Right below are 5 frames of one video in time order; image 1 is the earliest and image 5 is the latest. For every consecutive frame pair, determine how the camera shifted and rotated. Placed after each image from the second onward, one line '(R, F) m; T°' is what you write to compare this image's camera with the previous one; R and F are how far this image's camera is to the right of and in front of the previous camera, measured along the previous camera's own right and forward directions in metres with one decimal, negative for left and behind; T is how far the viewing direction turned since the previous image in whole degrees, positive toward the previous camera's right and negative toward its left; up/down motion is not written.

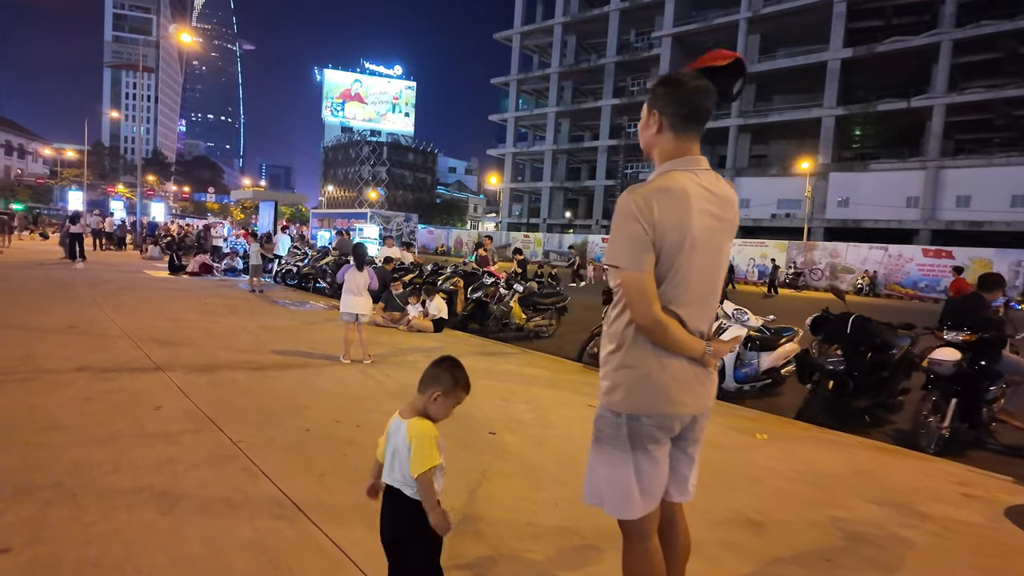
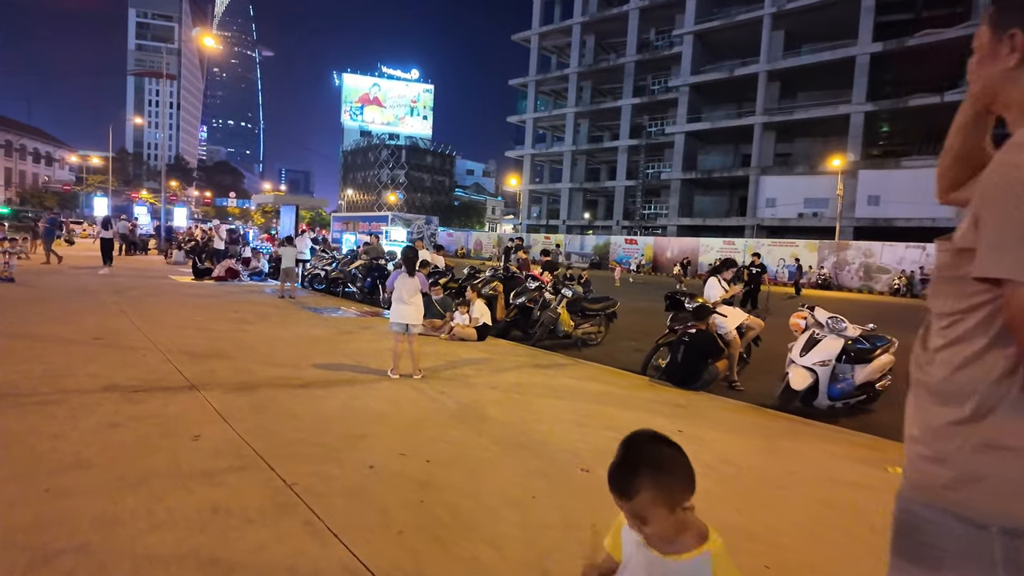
(-0.5, +0.7) m; -2°
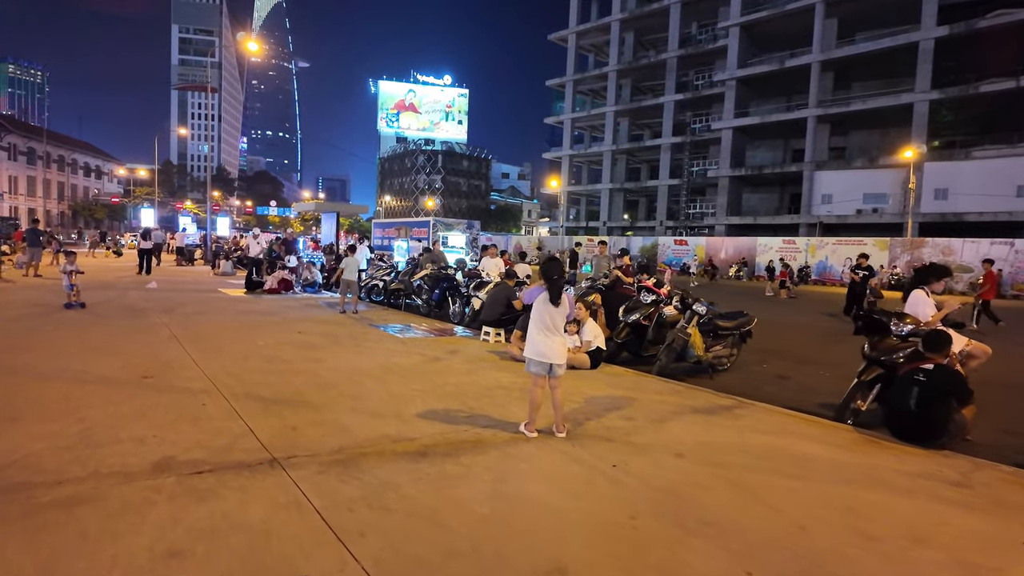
(-1.1, +1.7) m; -3°
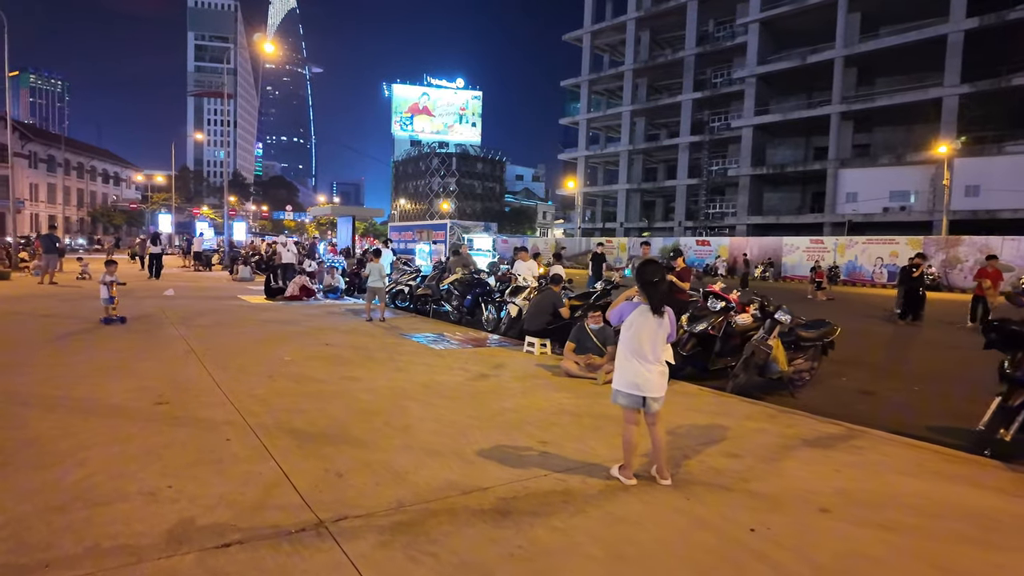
(-0.5, +0.9) m; -1°
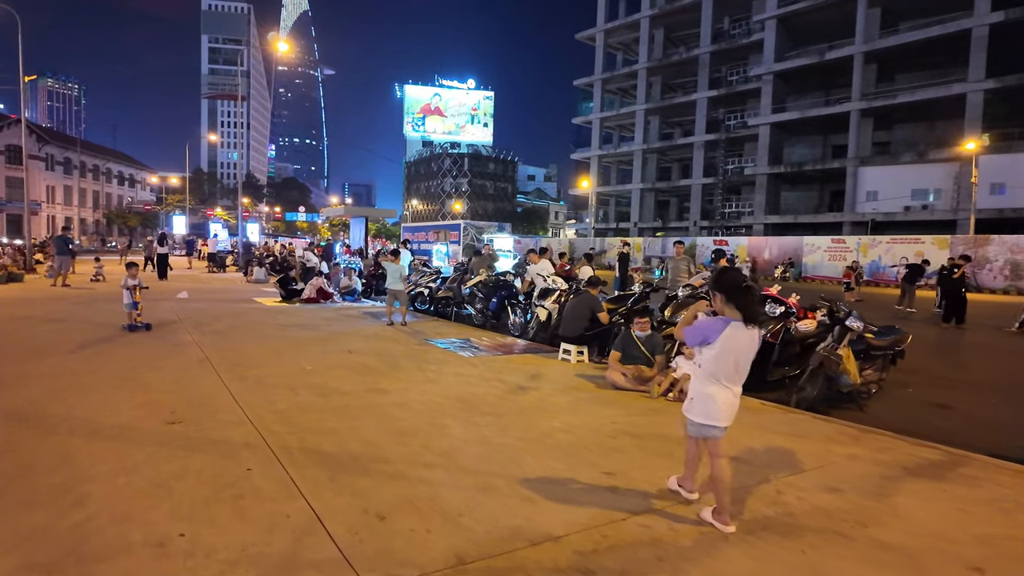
(-0.3, +0.6) m; -1°
